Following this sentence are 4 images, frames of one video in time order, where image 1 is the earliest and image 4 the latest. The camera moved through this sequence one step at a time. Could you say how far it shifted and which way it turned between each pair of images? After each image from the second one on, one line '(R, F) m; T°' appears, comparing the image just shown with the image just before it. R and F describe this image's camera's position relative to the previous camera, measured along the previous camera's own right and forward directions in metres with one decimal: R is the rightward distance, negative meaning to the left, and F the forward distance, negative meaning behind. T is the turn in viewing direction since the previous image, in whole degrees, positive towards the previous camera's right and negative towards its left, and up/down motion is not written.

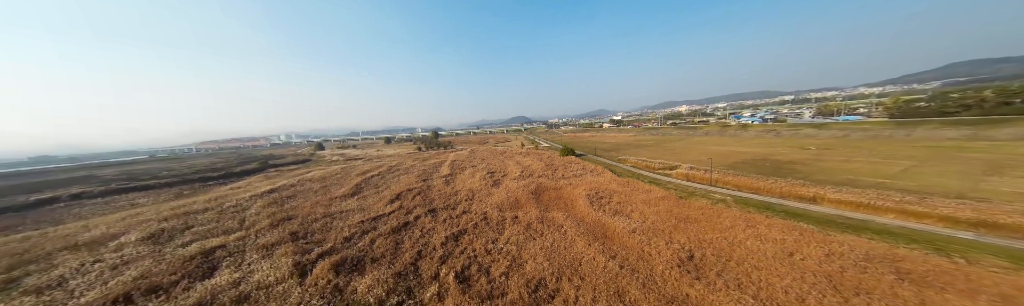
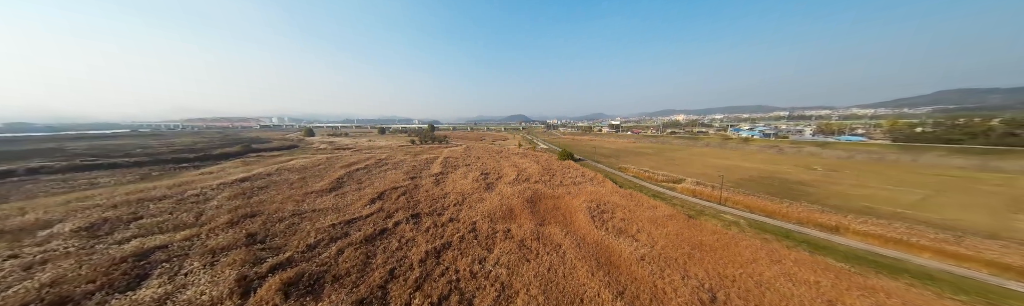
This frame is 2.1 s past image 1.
(0.0, +1.4) m; +1°
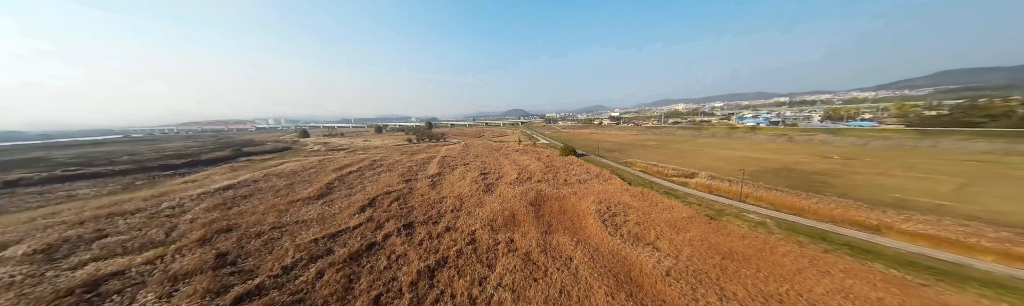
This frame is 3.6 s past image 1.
(-0.1, +1.3) m; 0°
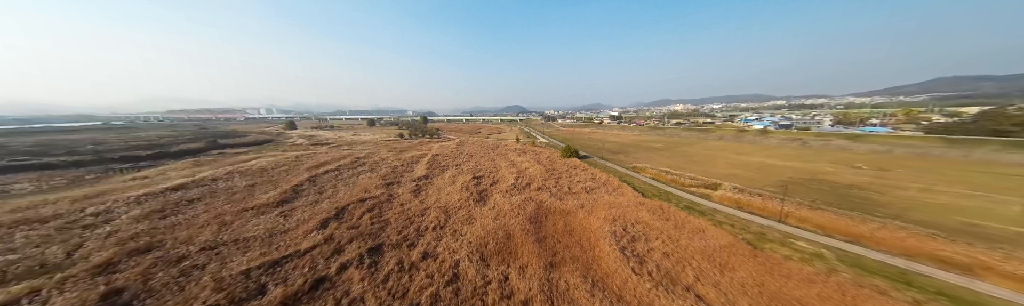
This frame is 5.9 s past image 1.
(0.0, +2.4) m; +1°
